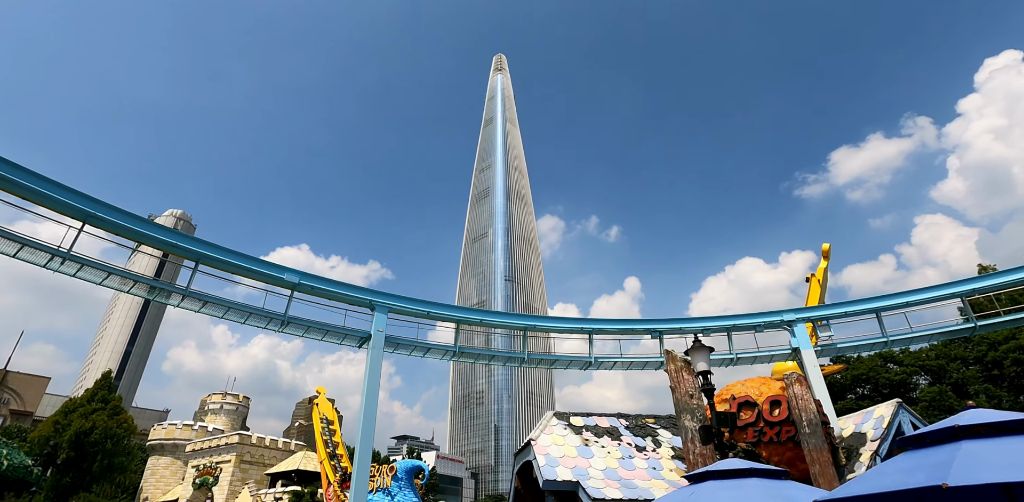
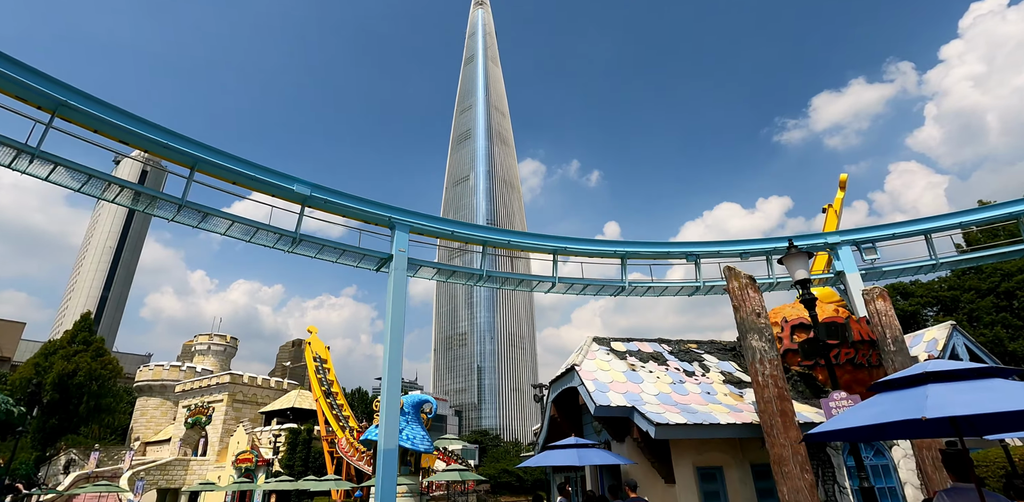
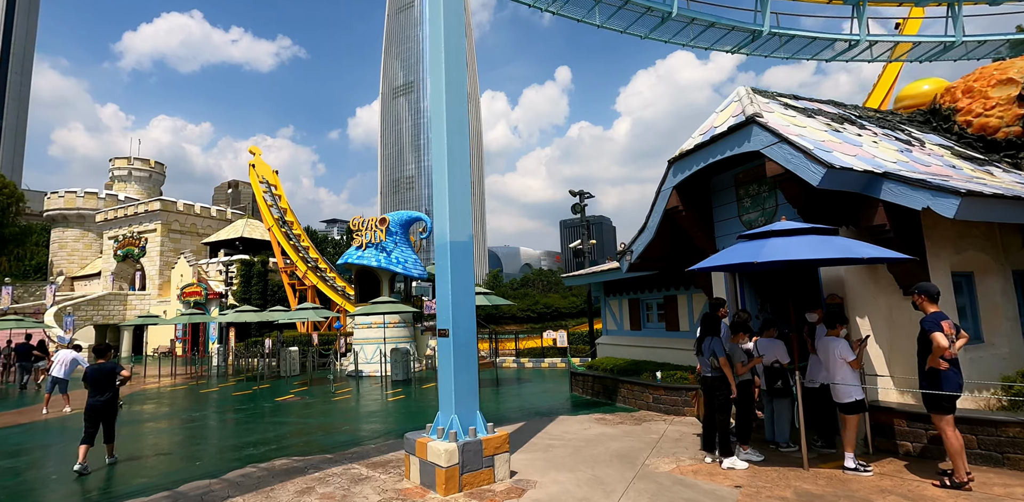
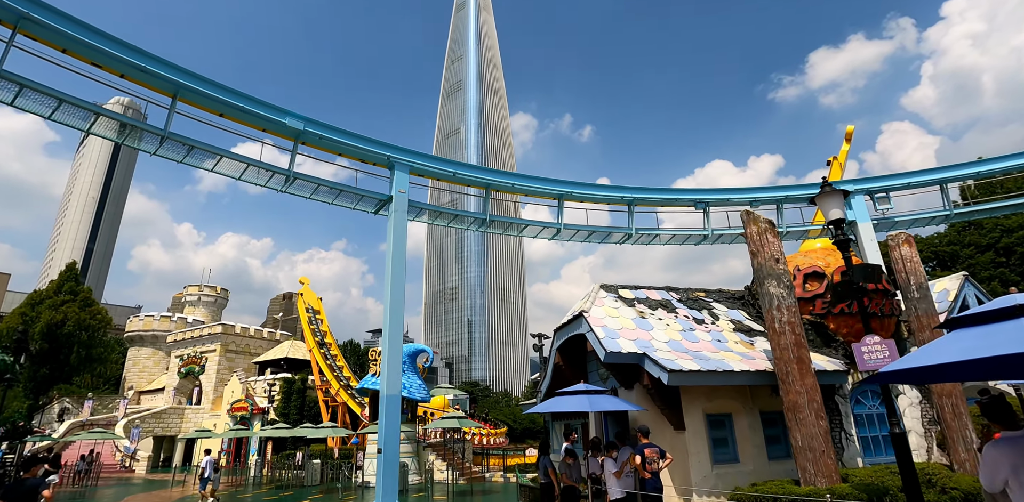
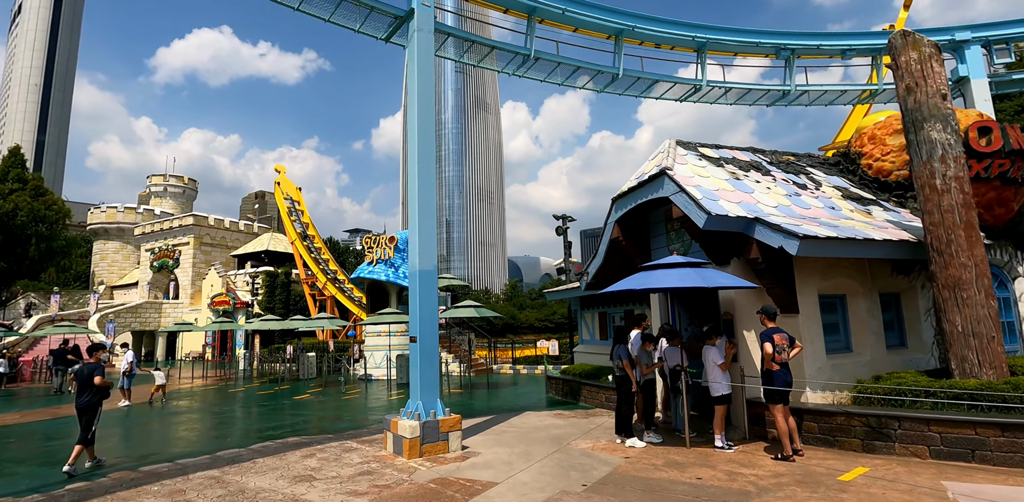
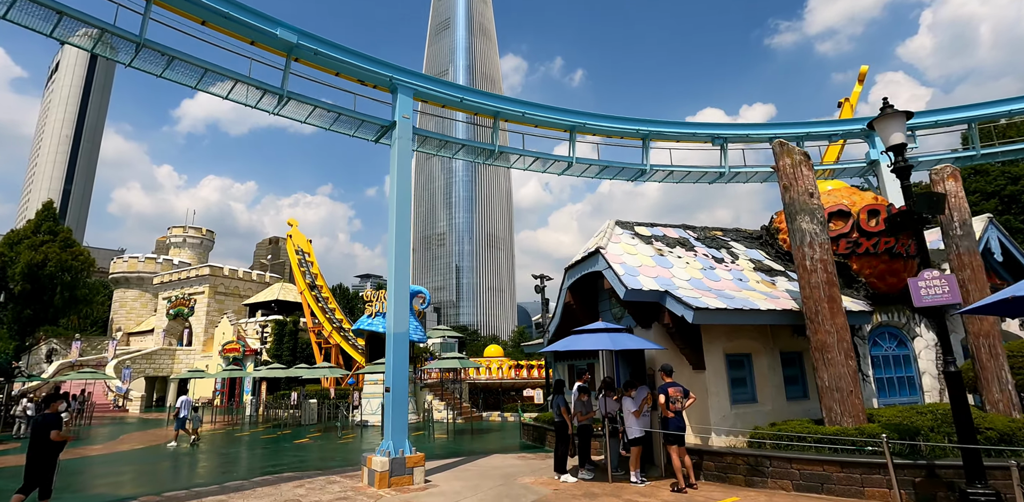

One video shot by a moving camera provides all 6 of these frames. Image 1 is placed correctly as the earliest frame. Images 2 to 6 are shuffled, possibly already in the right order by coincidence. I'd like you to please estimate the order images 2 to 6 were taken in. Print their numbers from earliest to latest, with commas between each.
2, 4, 6, 5, 3
